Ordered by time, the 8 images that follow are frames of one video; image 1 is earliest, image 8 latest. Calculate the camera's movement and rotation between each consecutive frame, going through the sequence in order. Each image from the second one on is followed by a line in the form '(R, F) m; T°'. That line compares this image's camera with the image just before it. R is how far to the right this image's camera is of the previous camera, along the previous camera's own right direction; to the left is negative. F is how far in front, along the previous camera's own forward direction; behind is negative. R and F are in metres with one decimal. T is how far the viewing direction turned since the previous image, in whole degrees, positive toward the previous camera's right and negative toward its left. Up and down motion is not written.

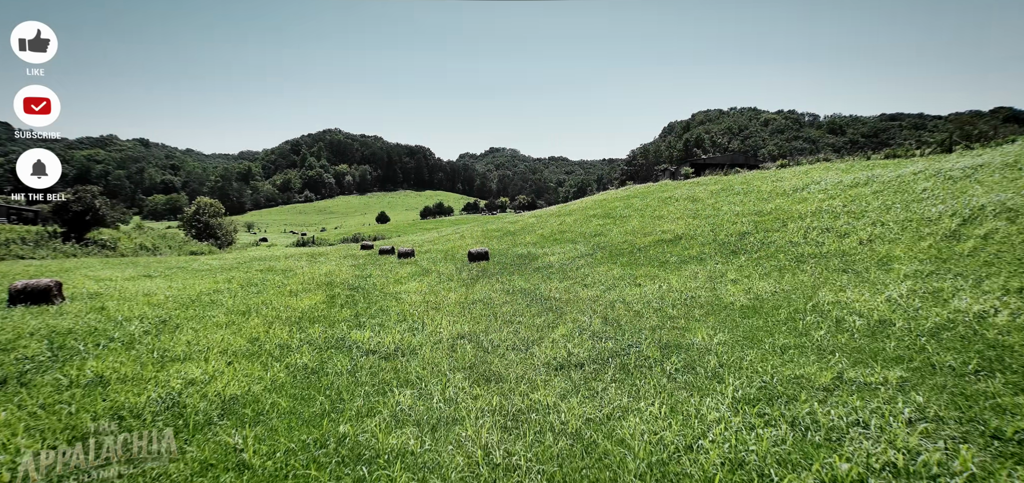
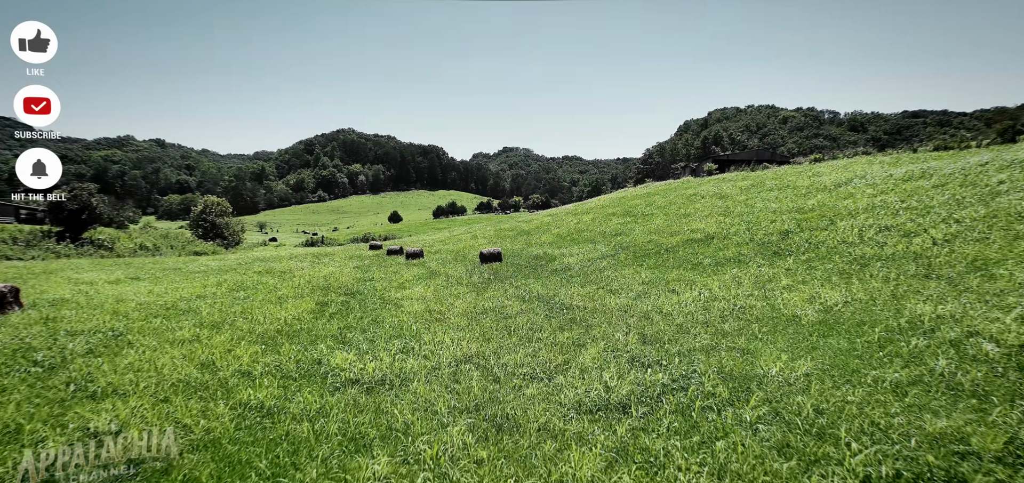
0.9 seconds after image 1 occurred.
(-0.1, +2.7) m; -1°
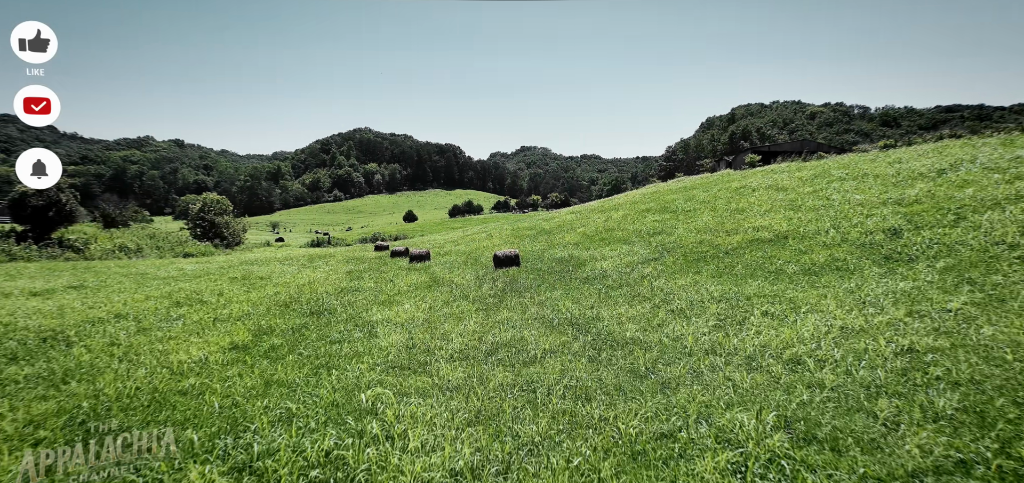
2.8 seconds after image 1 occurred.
(-0.1, +5.9) m; -2°
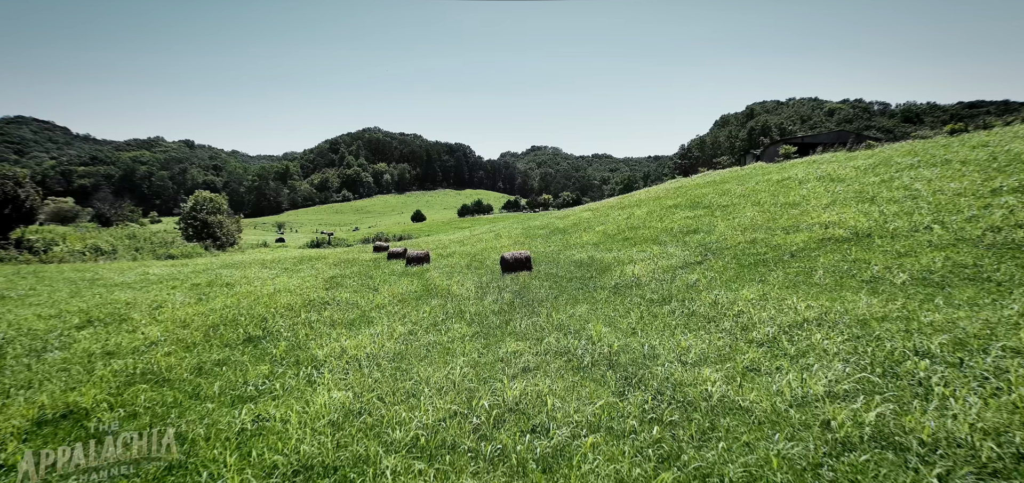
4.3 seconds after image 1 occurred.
(0.0, +4.8) m; -1°
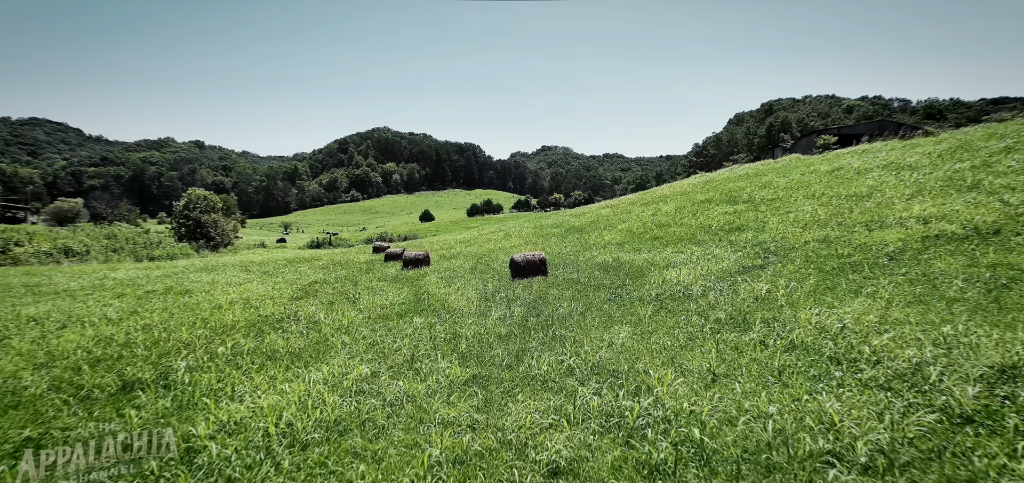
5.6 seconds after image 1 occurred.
(-0.1, +4.4) m; -1°
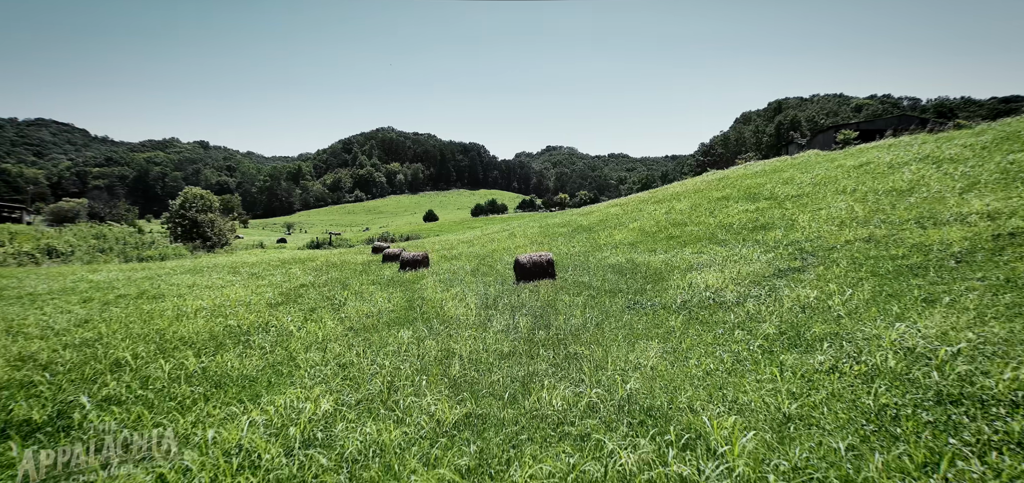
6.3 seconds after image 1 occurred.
(0.0, +2.0) m; -1°
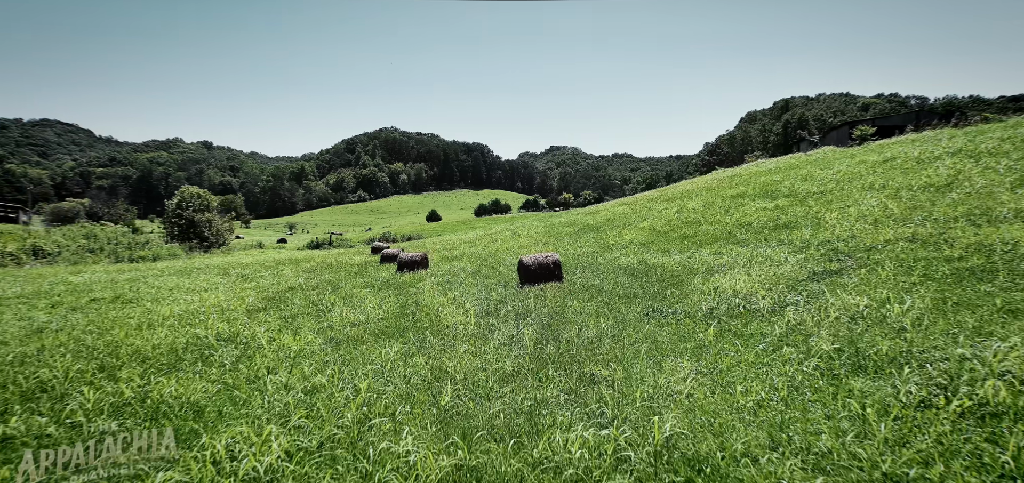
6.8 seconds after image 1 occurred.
(0.0, +1.6) m; 0°
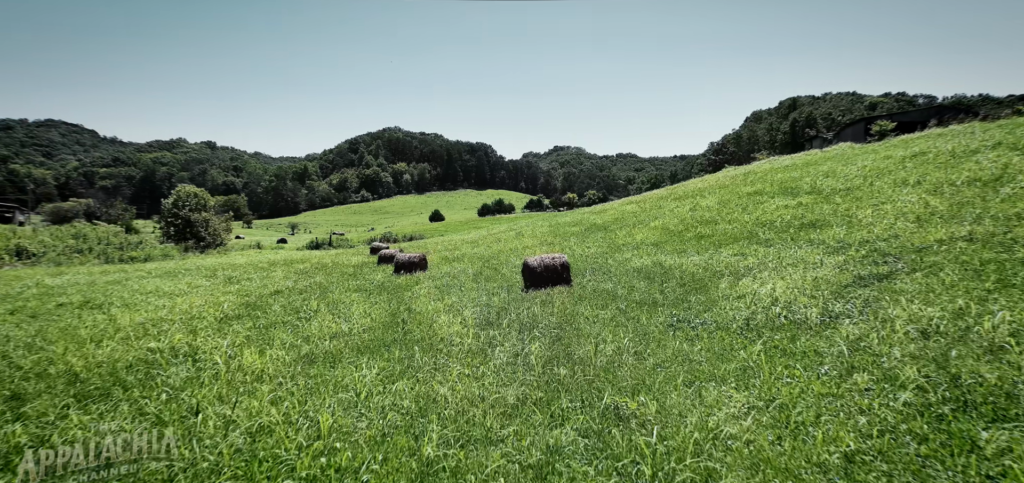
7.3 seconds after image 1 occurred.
(0.0, +1.7) m; 0°
